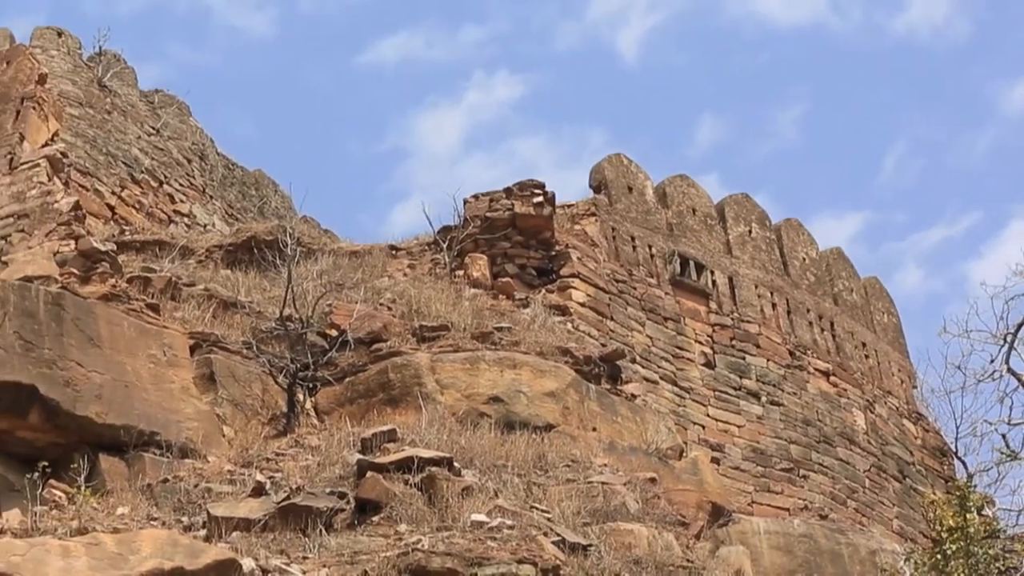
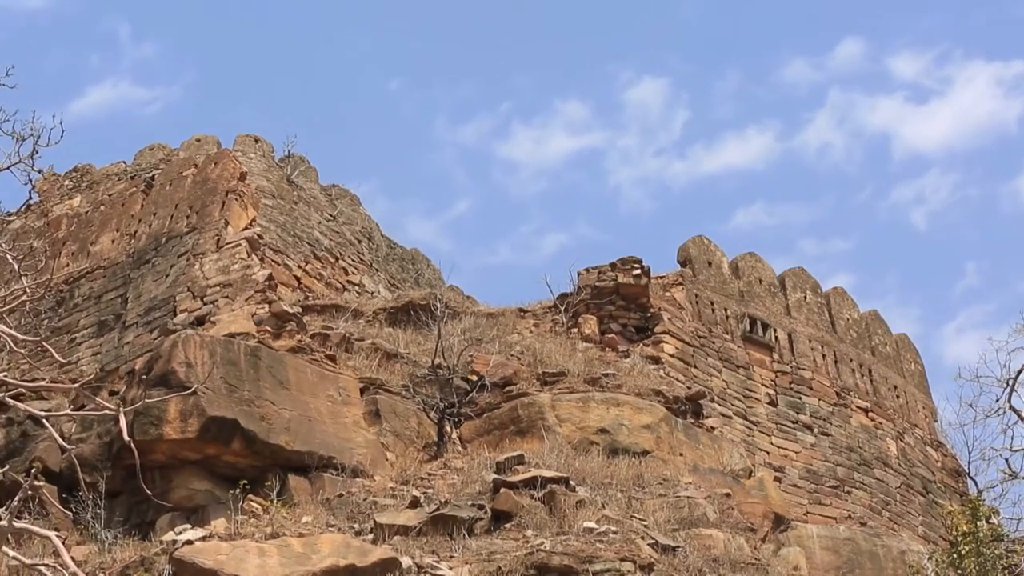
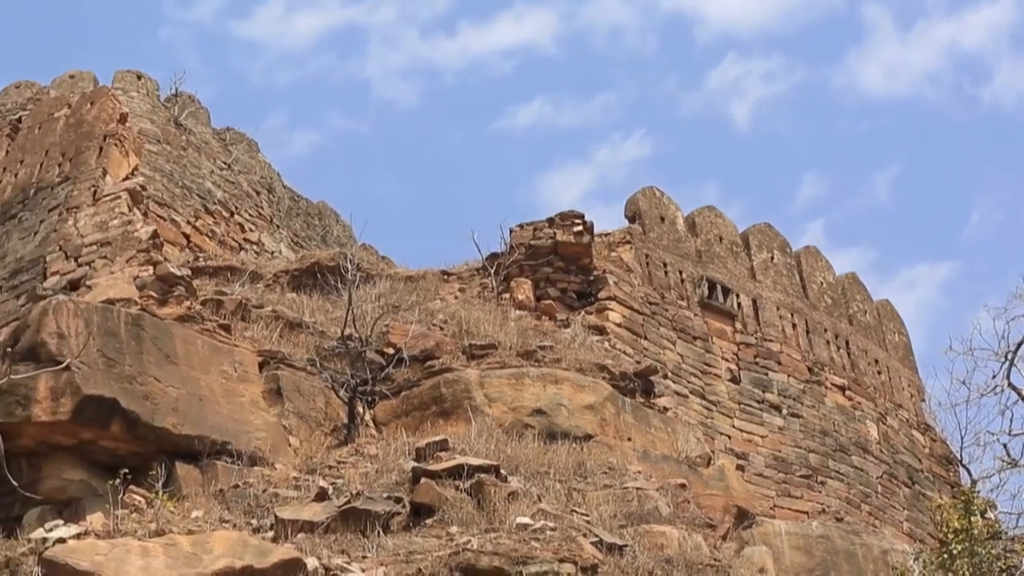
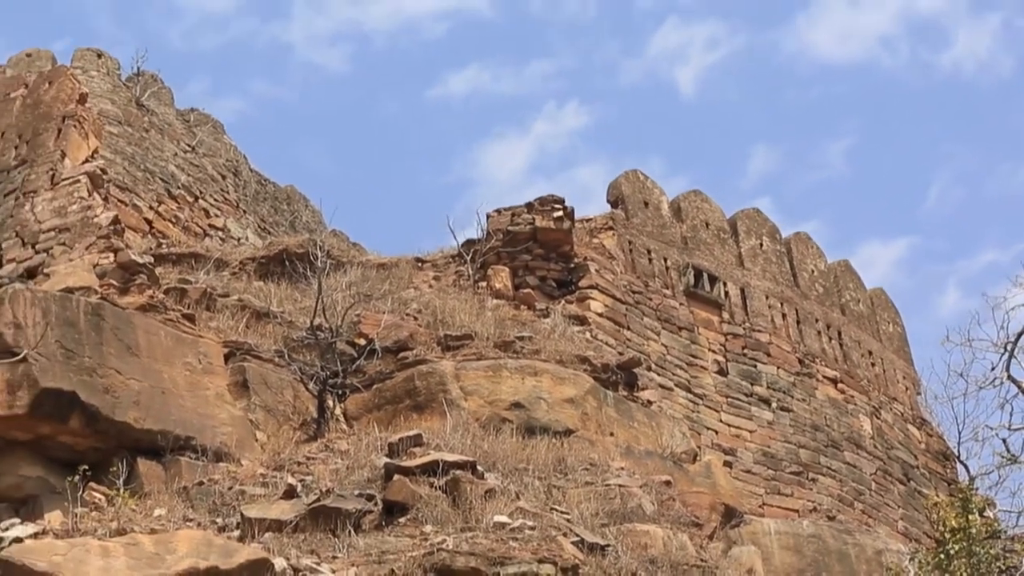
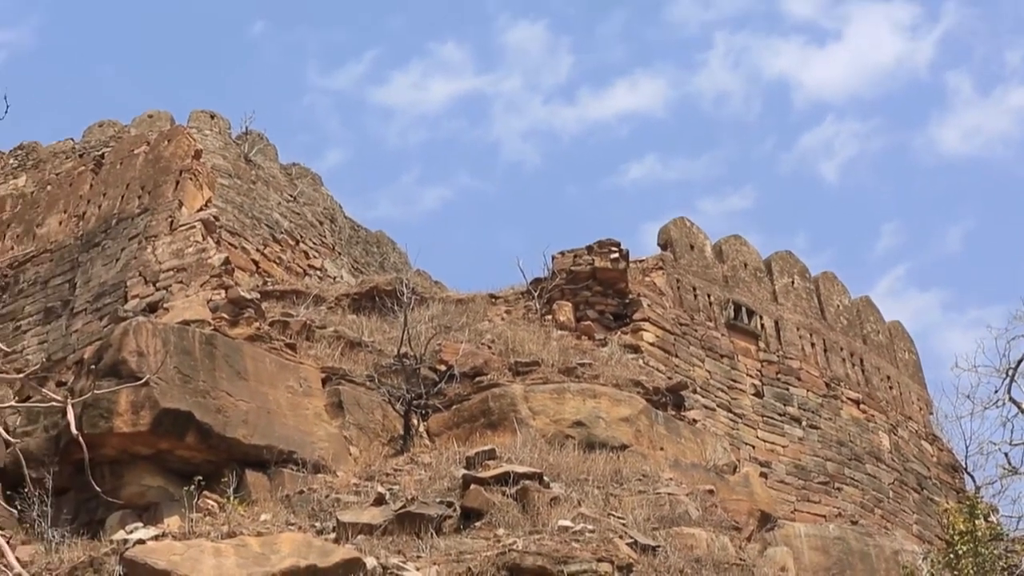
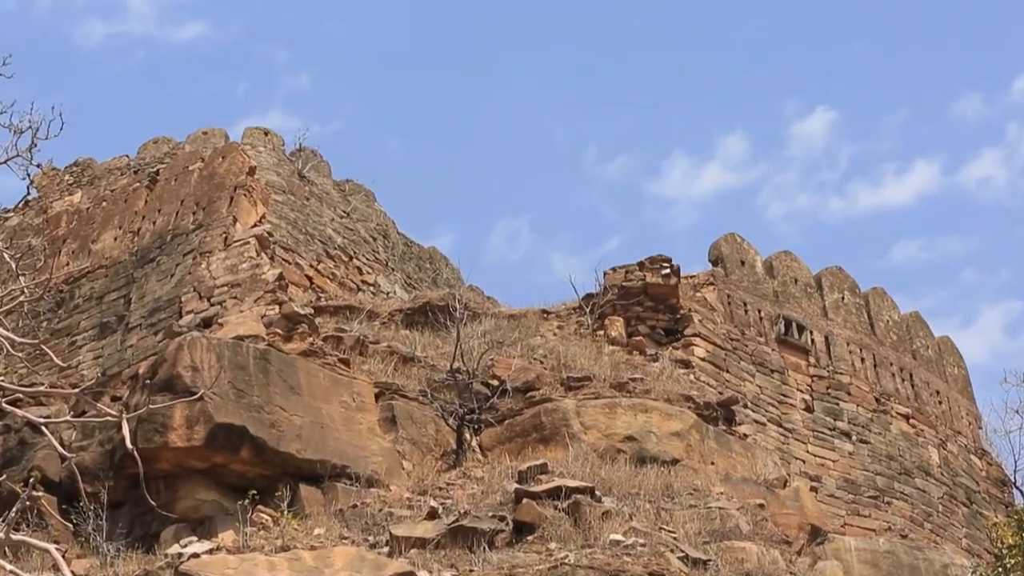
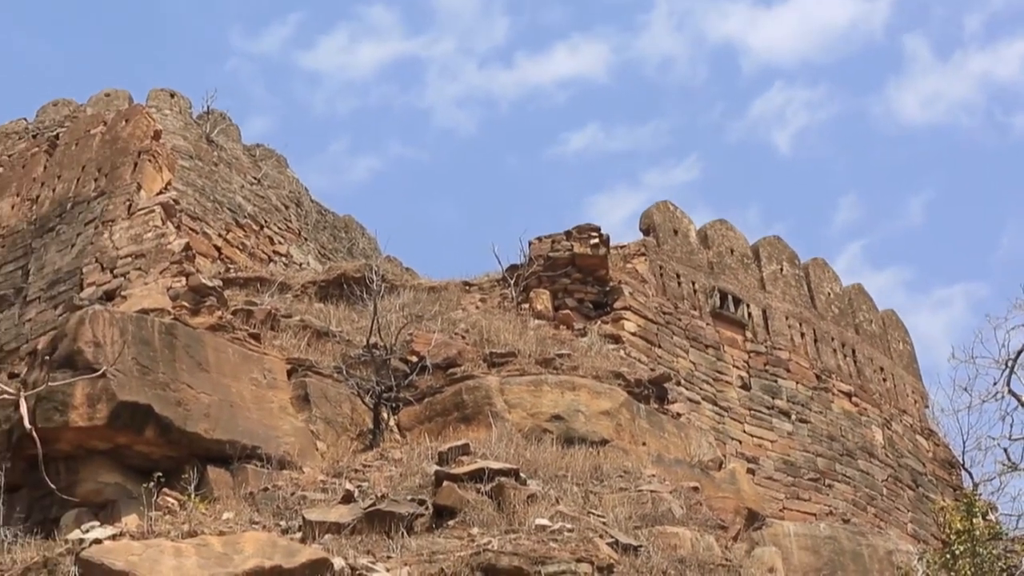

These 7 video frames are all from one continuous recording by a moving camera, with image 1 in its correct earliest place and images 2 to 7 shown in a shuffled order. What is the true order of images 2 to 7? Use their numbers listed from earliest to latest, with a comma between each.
4, 3, 7, 5, 2, 6
